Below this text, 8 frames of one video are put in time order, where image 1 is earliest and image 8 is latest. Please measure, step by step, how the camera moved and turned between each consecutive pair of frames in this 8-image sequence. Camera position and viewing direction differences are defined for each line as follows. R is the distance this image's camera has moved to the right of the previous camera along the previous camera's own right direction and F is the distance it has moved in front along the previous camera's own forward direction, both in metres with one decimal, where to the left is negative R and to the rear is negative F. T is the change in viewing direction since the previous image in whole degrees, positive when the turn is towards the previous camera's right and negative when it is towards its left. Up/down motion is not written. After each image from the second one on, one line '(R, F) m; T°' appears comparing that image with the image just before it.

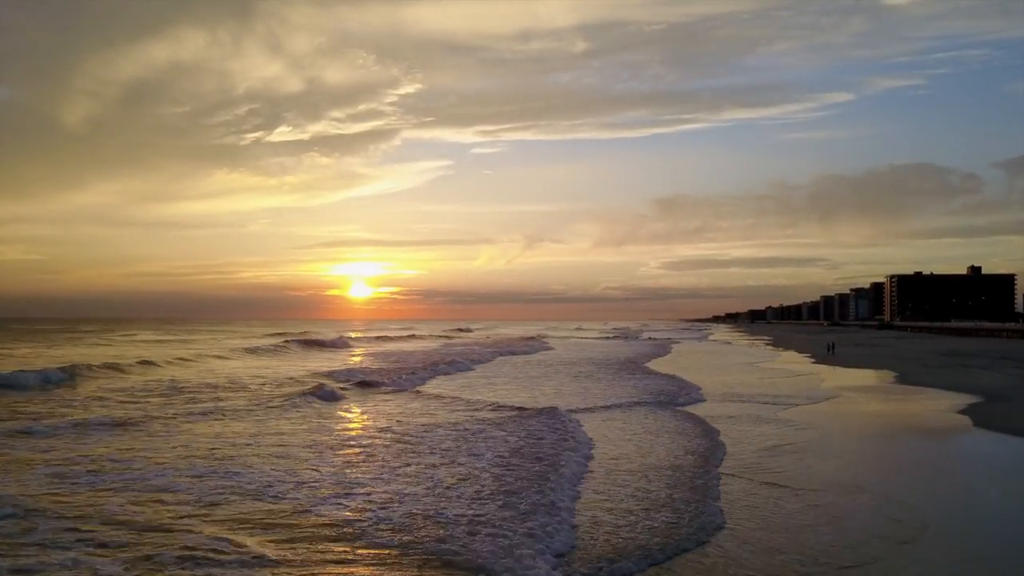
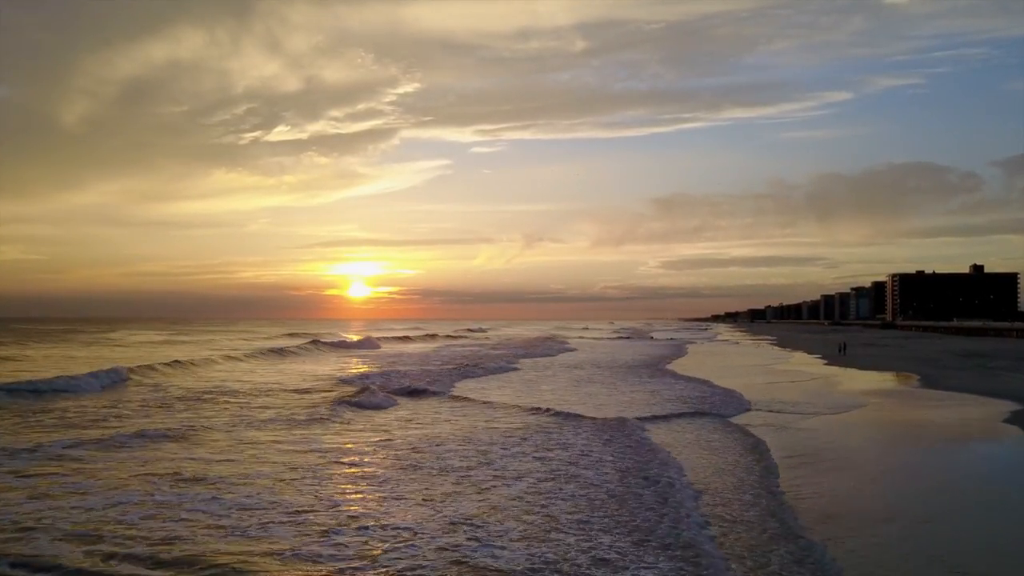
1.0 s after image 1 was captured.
(-0.5, +0.6) m; 0°
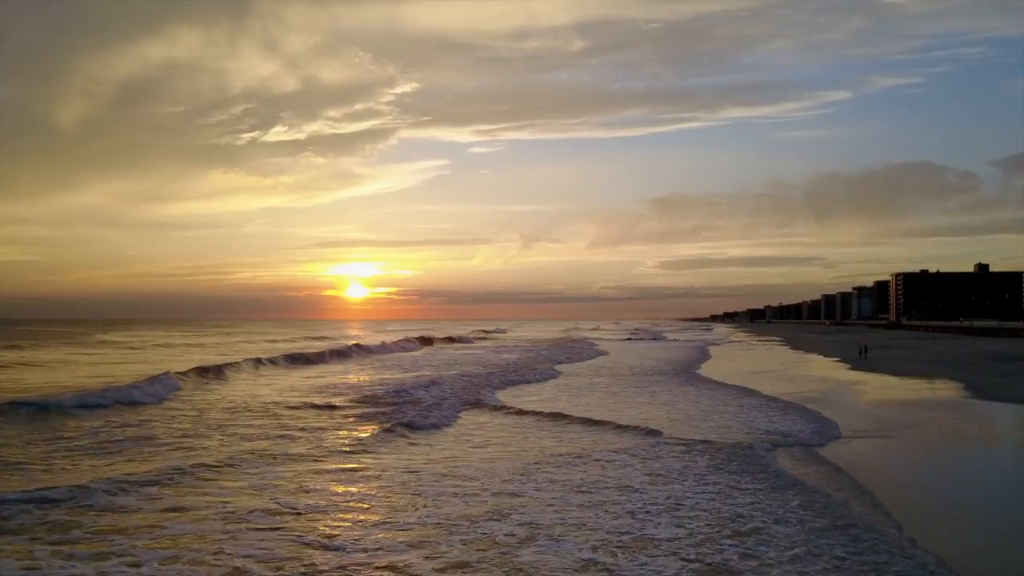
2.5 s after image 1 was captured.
(-0.8, +1.3) m; 0°
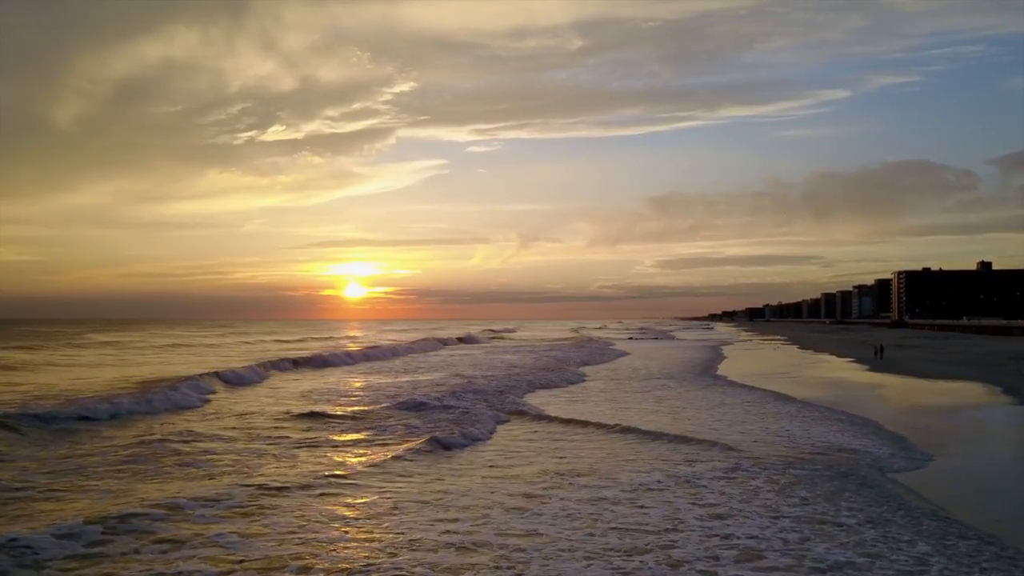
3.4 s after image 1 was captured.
(-0.5, +0.8) m; 0°
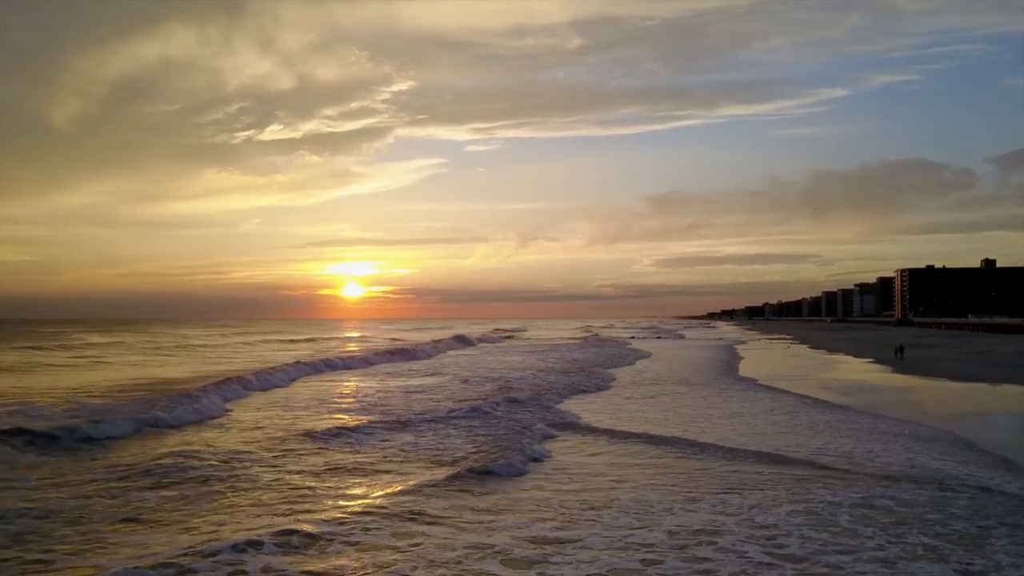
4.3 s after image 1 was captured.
(-0.6, +1.1) m; 0°
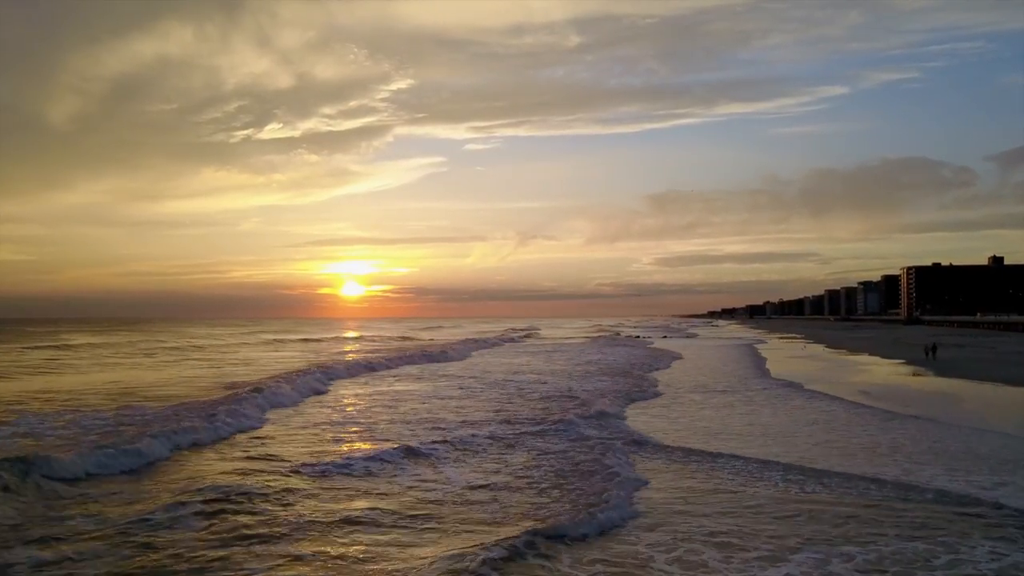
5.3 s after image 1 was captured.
(-0.7, +1.6) m; 0°
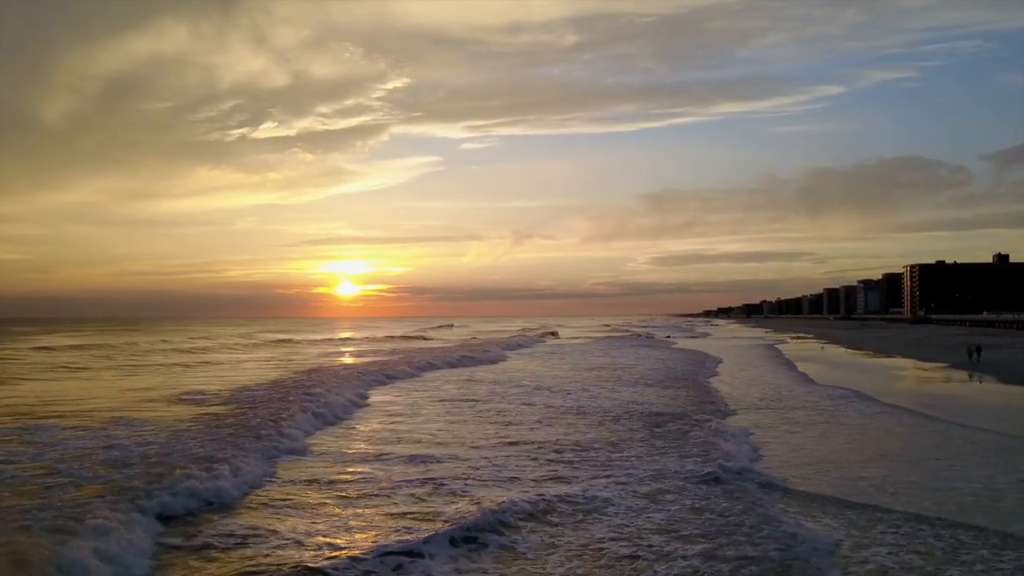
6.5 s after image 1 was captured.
(-1.0, +2.0) m; 0°
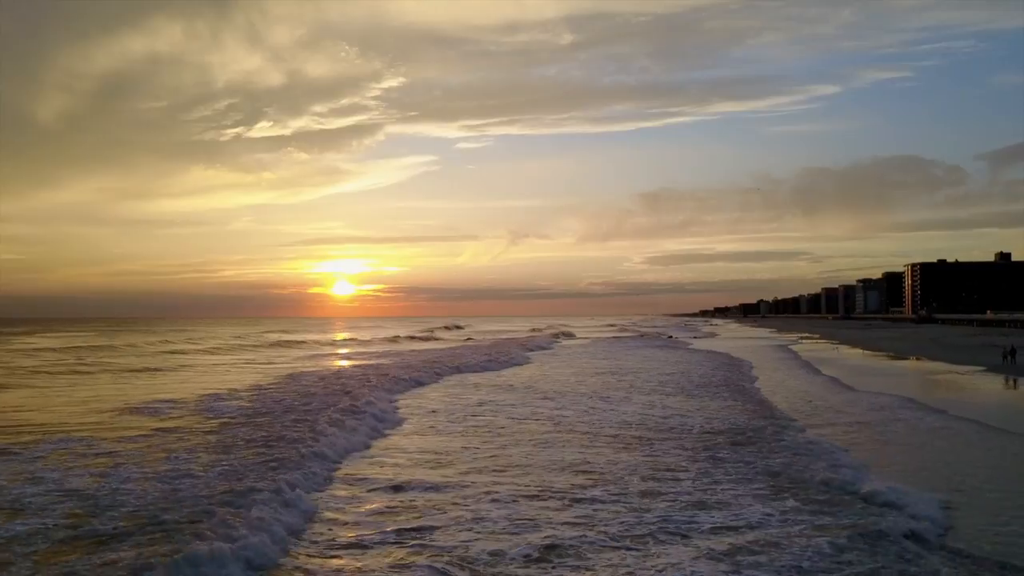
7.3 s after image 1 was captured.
(-0.7, +1.5) m; 0°
